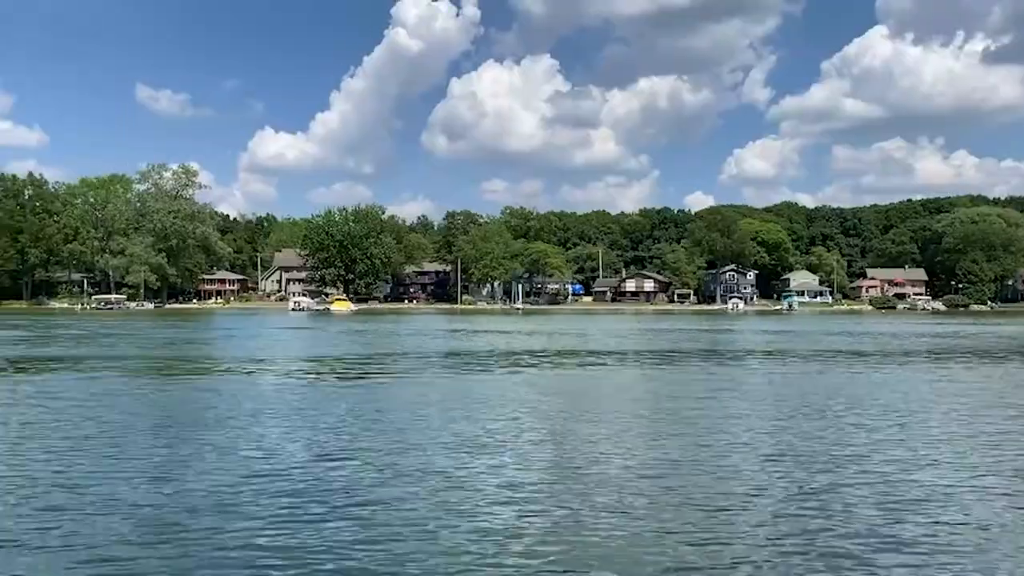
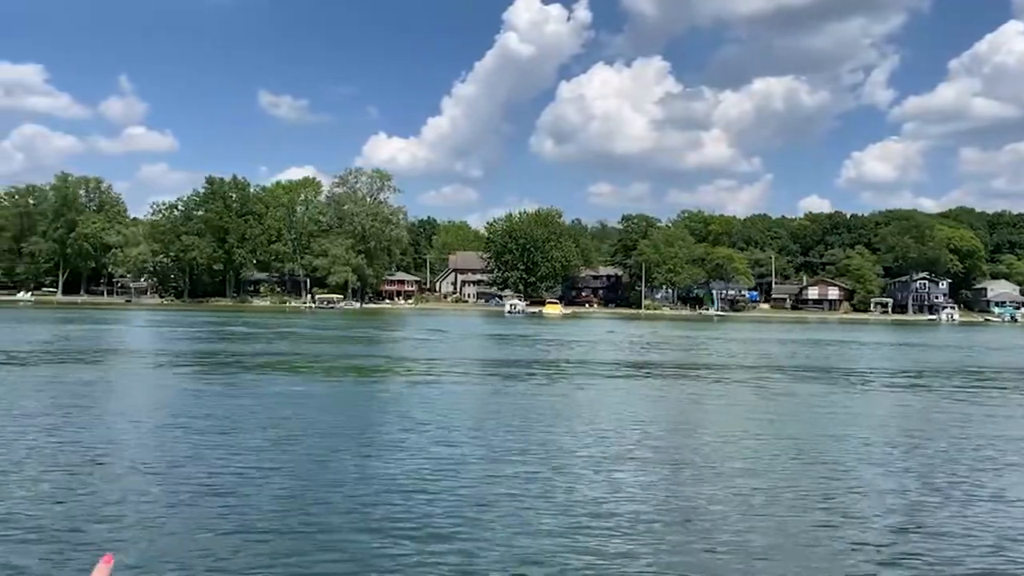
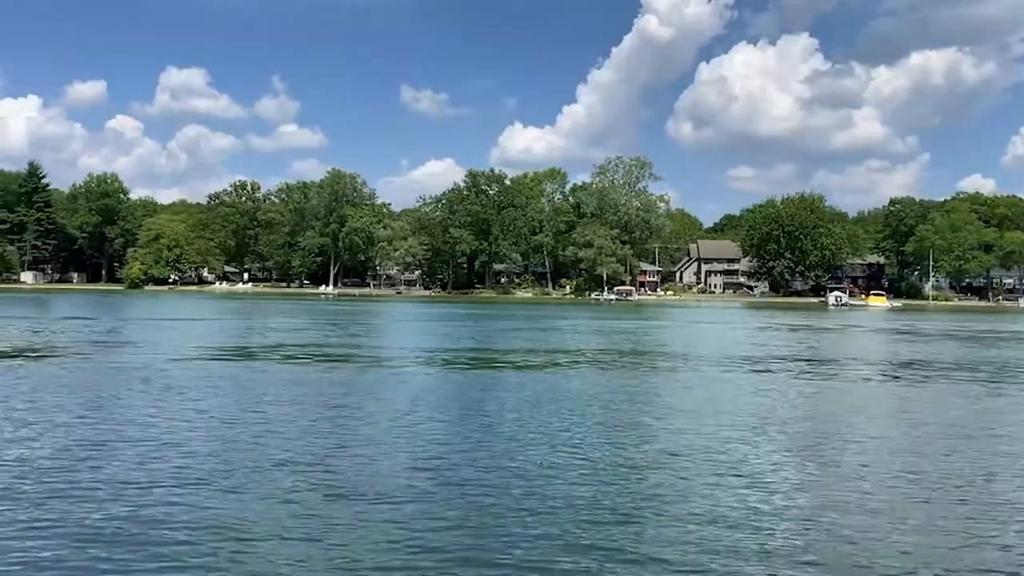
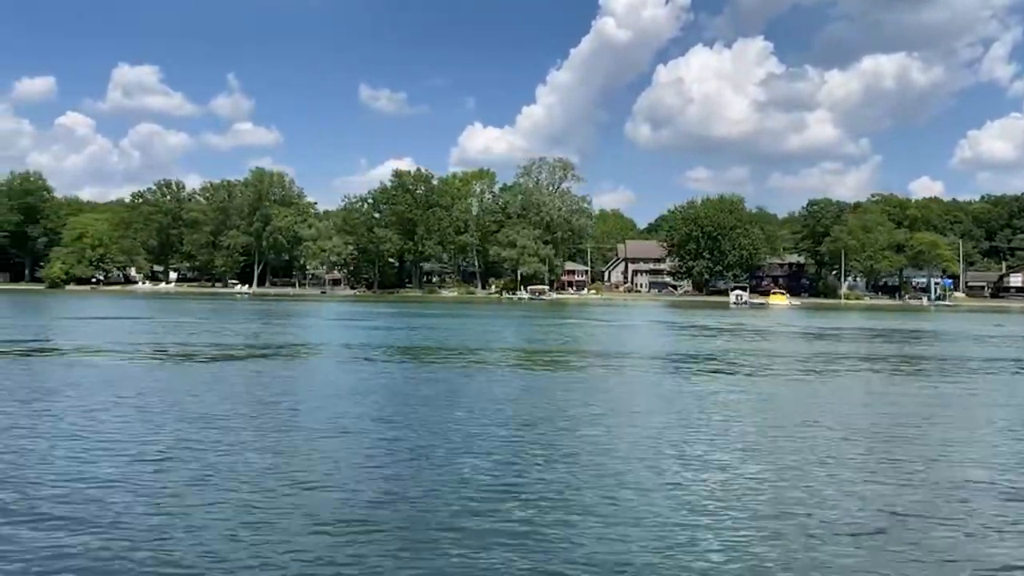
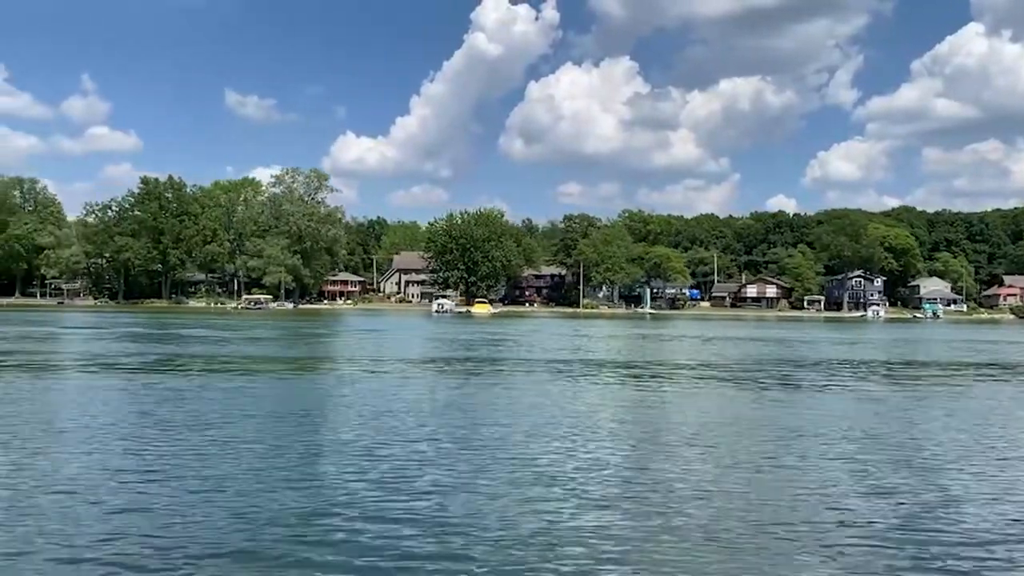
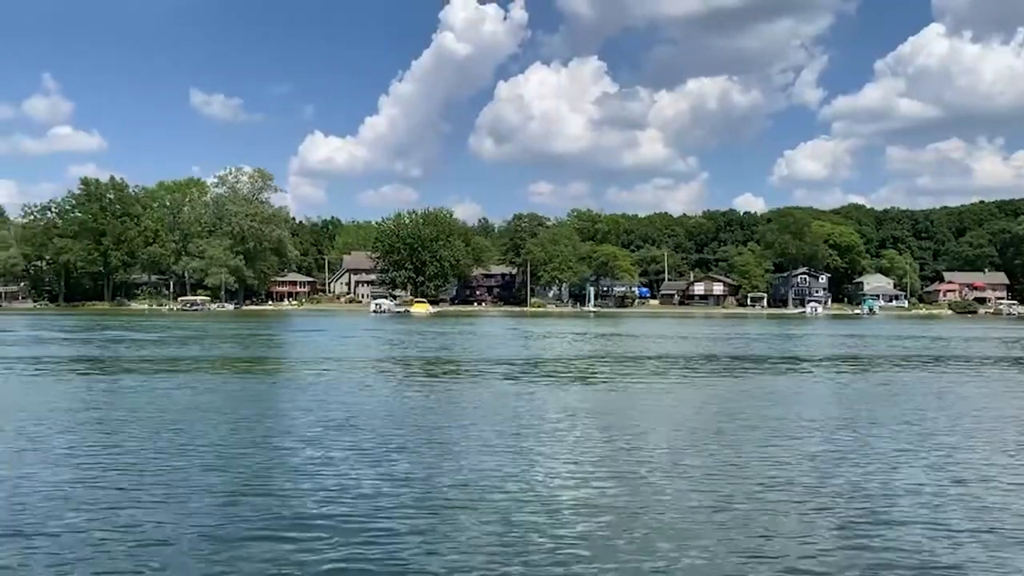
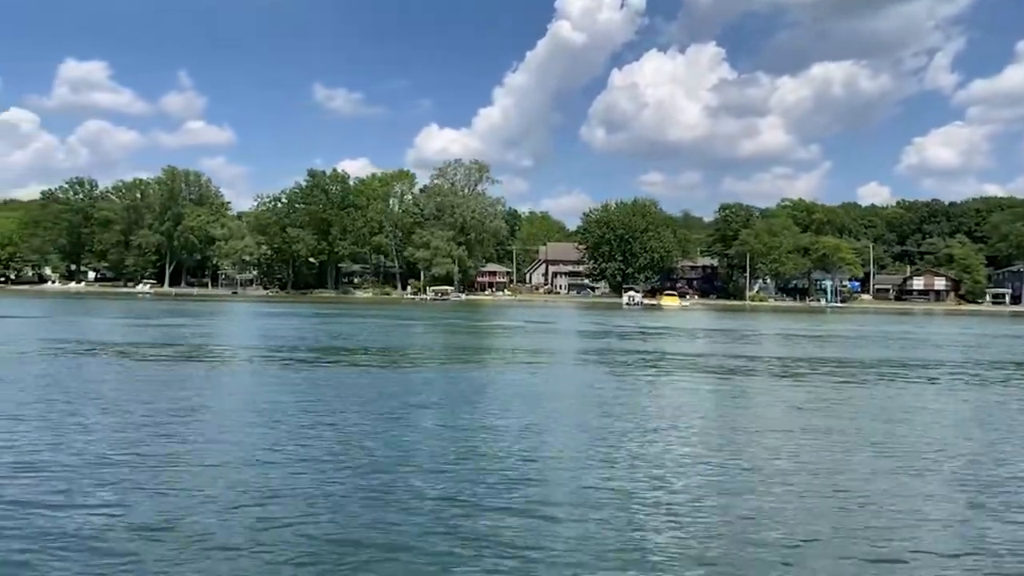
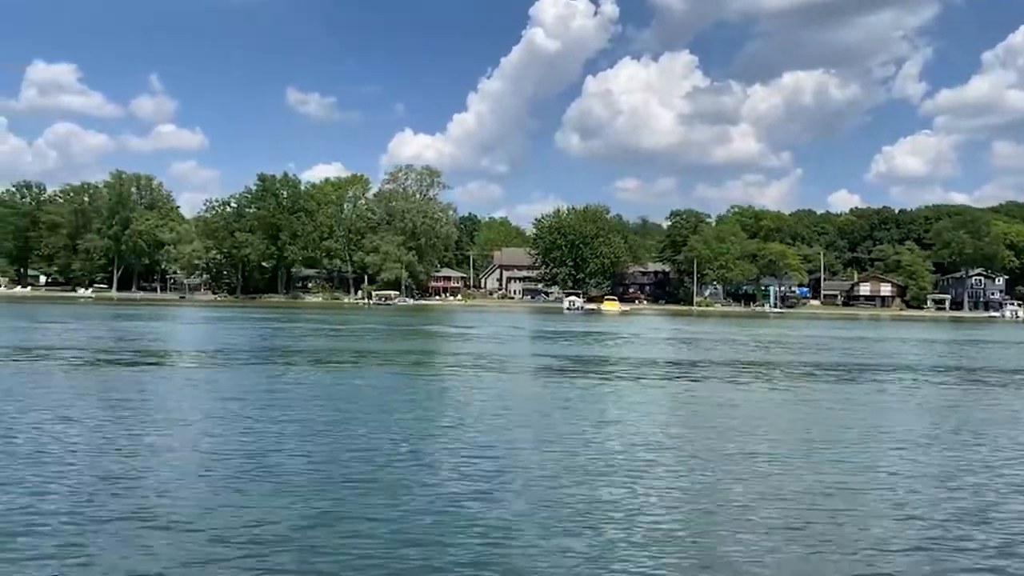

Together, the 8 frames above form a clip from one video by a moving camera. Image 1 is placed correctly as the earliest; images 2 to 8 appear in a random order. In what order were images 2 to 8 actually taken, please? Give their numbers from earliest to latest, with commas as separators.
6, 5, 2, 8, 7, 4, 3
